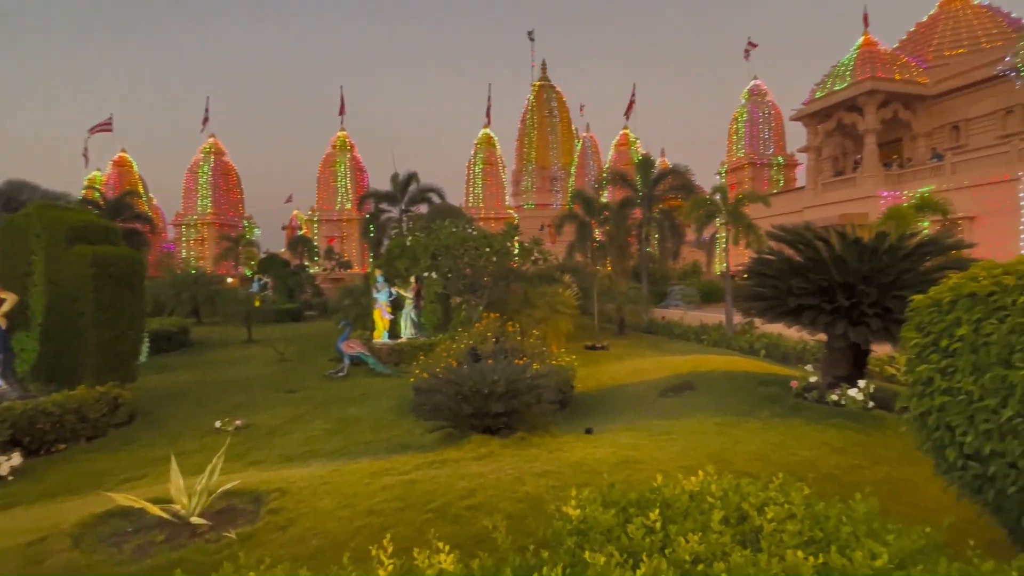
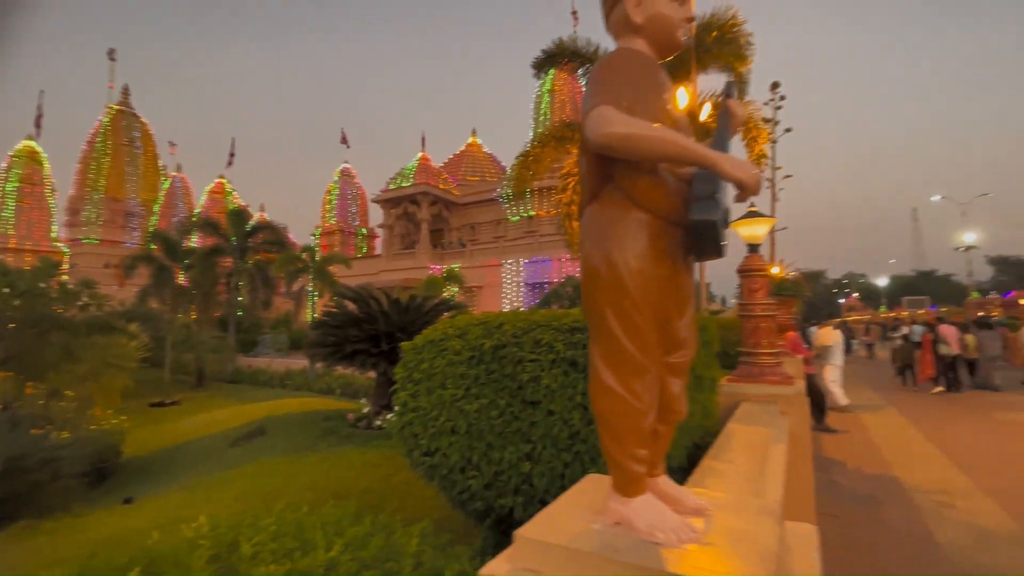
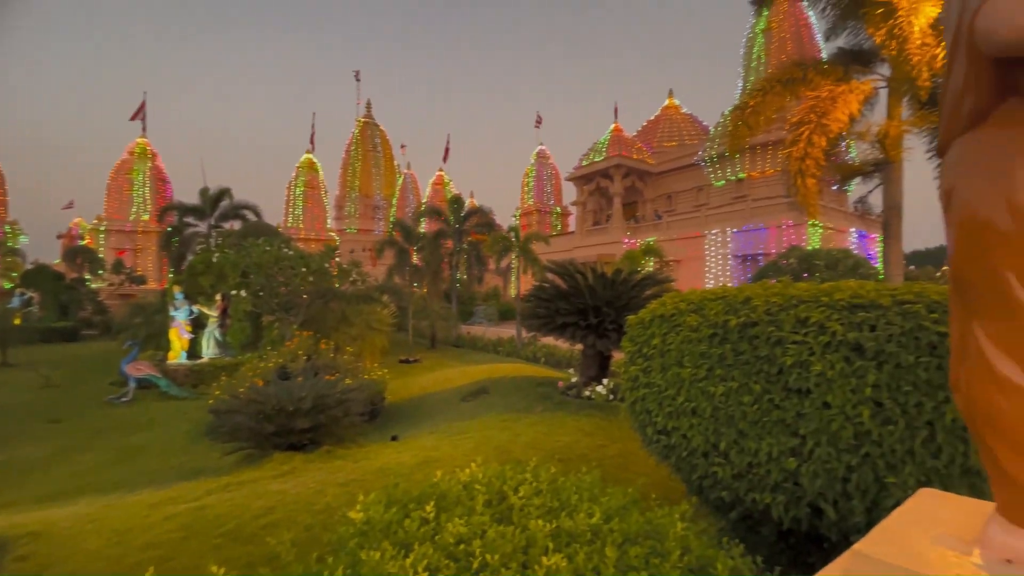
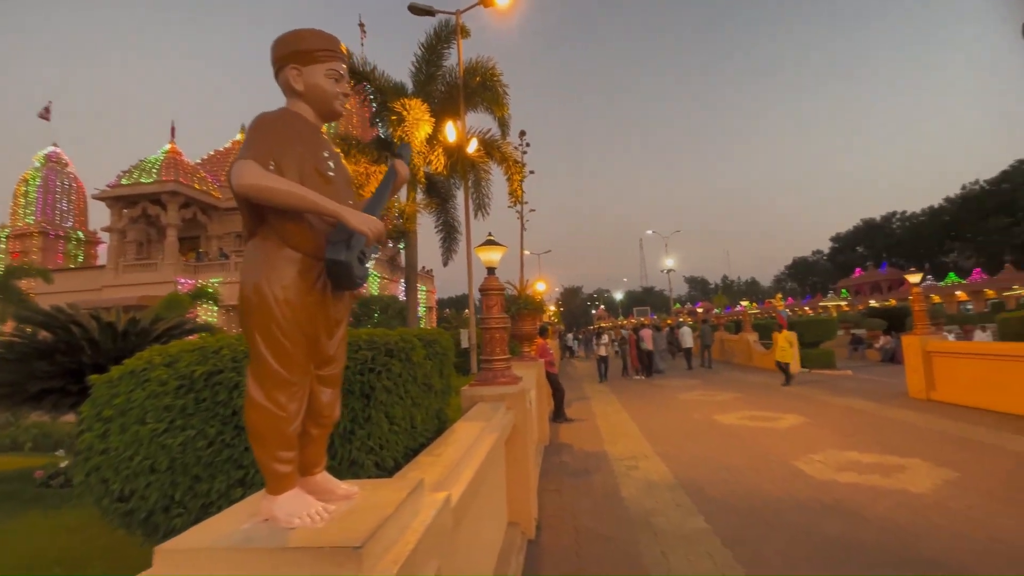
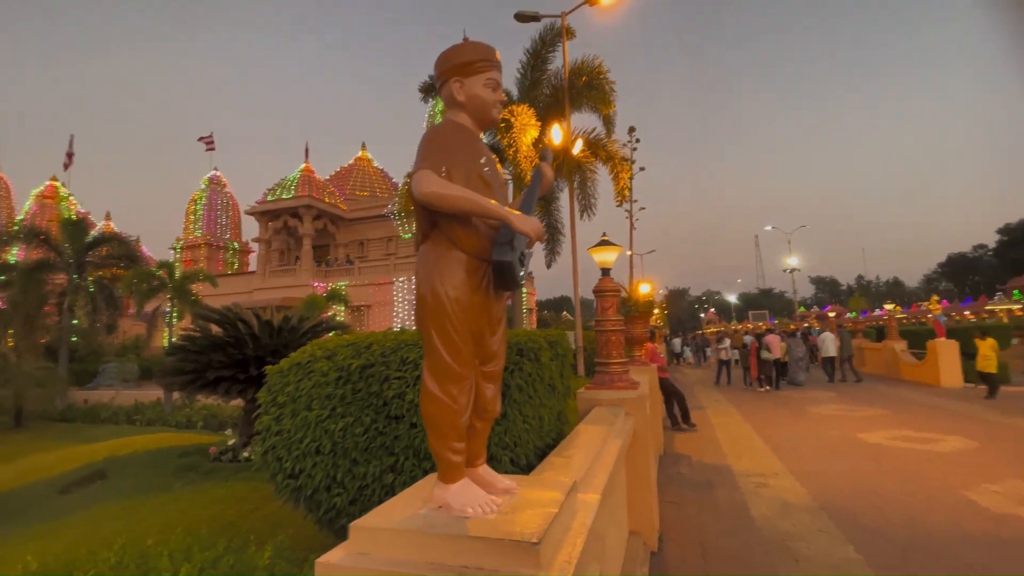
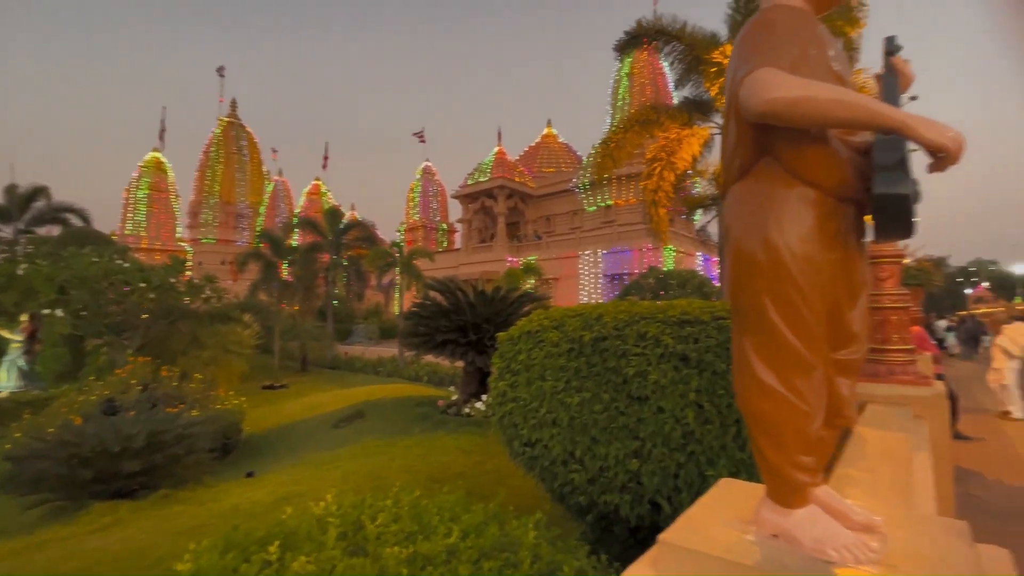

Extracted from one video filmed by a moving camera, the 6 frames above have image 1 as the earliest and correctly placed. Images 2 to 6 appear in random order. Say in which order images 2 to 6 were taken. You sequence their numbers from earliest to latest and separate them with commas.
3, 6, 2, 5, 4
